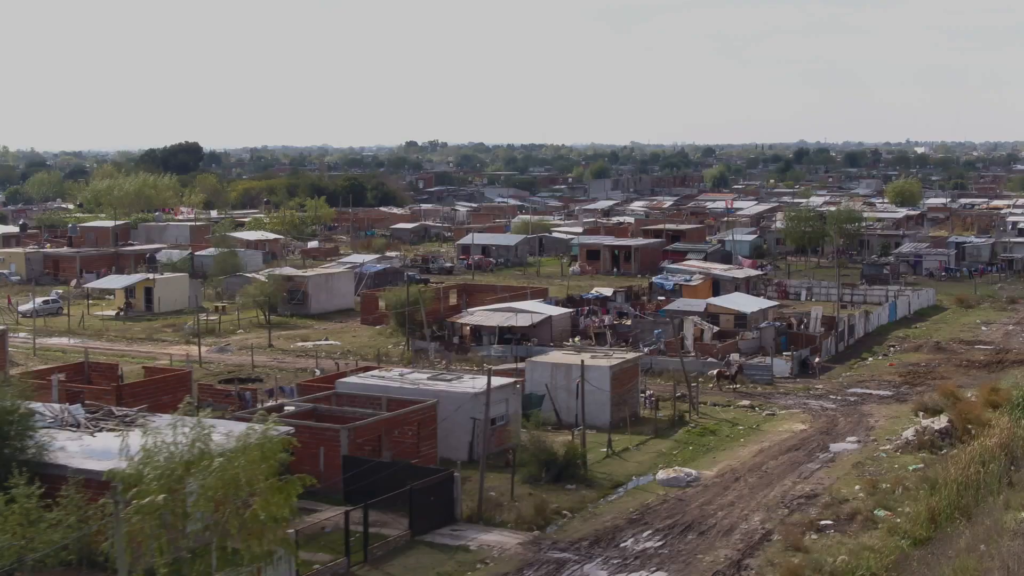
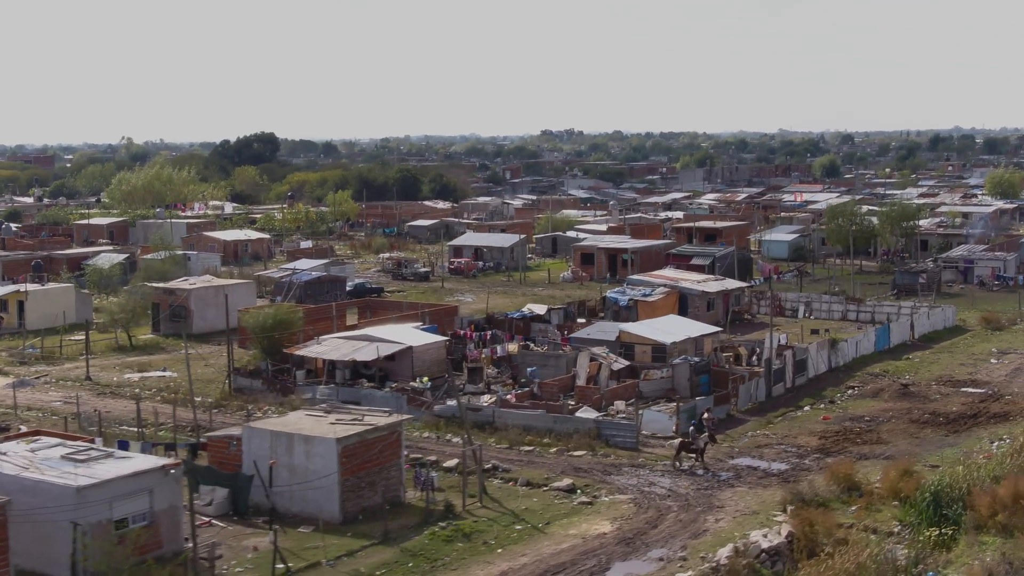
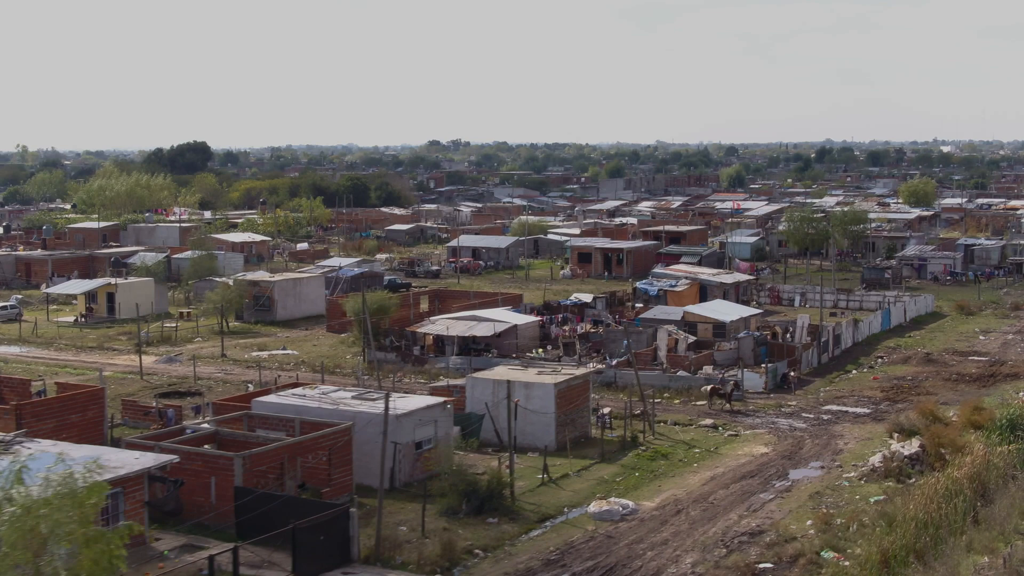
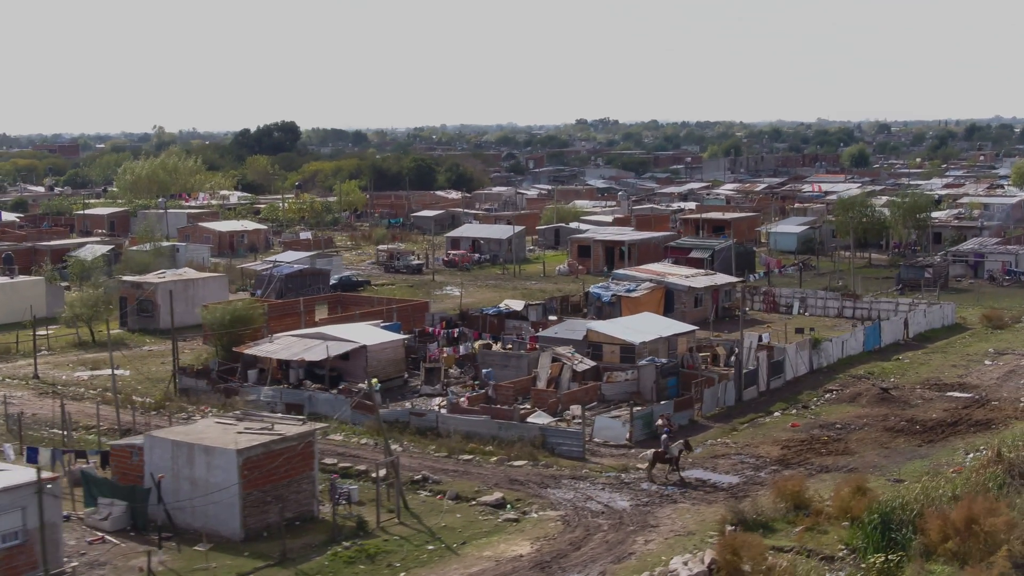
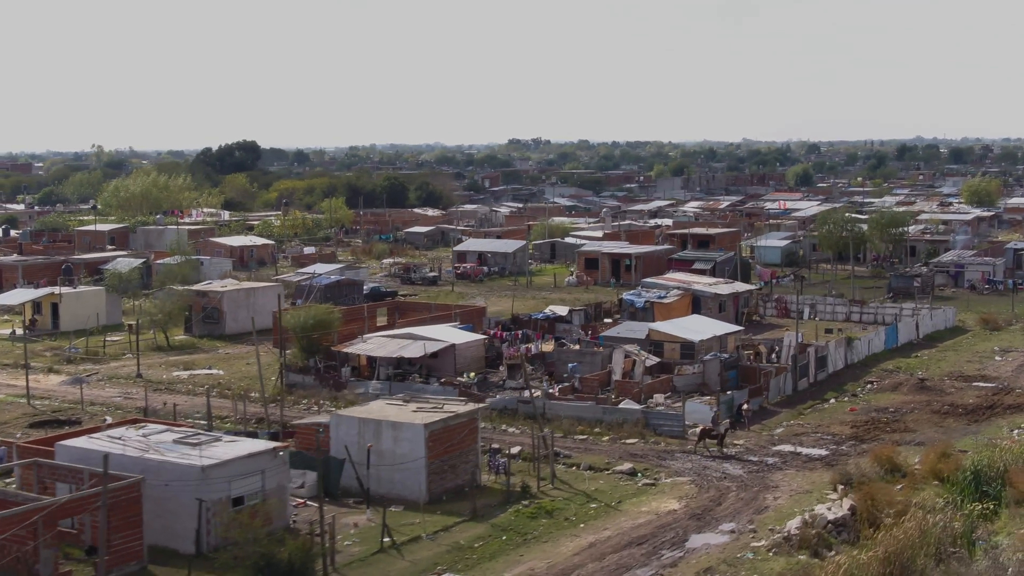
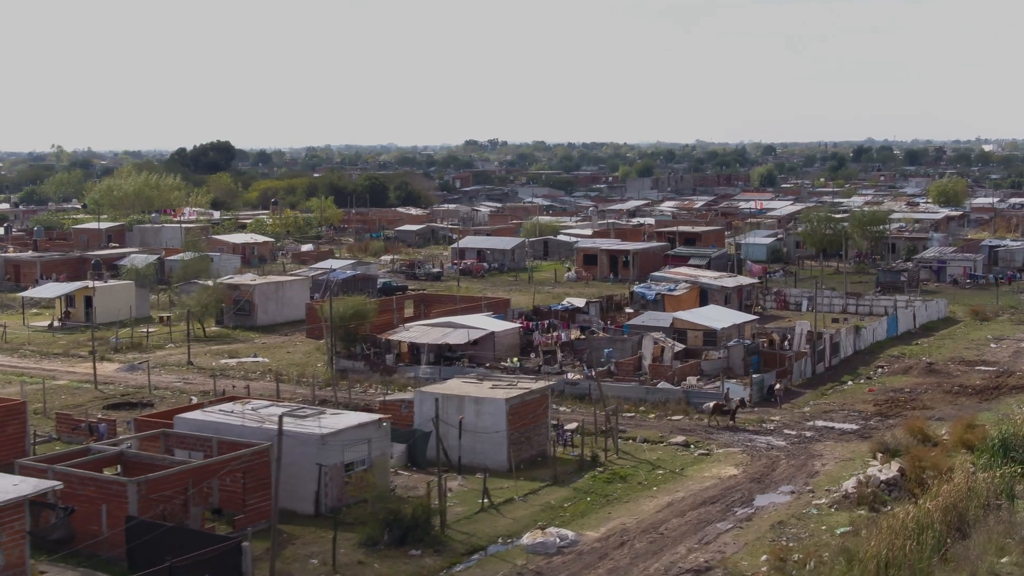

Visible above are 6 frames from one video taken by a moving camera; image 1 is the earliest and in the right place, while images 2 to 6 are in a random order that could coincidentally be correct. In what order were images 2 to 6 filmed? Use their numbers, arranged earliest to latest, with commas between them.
3, 6, 5, 2, 4
